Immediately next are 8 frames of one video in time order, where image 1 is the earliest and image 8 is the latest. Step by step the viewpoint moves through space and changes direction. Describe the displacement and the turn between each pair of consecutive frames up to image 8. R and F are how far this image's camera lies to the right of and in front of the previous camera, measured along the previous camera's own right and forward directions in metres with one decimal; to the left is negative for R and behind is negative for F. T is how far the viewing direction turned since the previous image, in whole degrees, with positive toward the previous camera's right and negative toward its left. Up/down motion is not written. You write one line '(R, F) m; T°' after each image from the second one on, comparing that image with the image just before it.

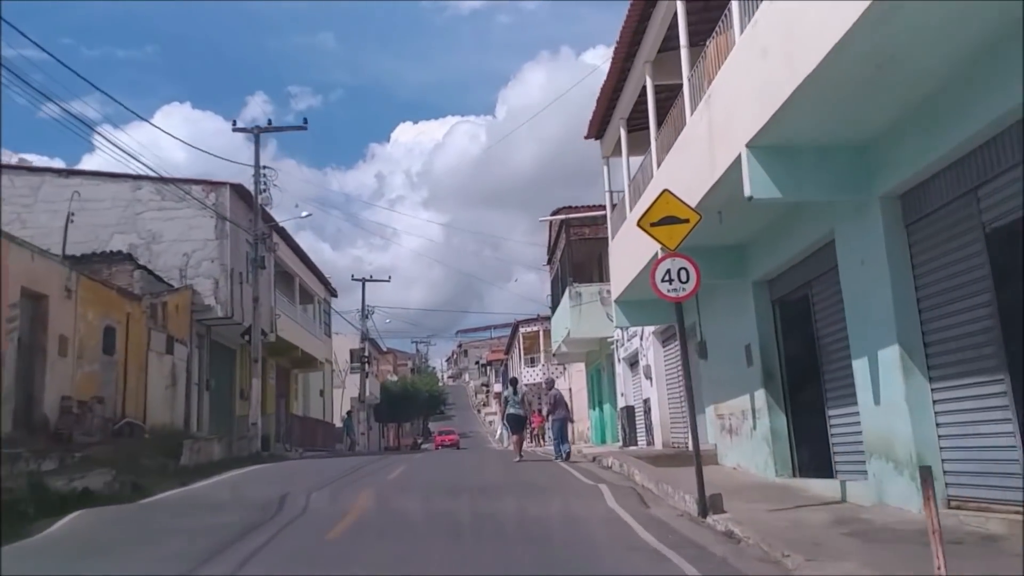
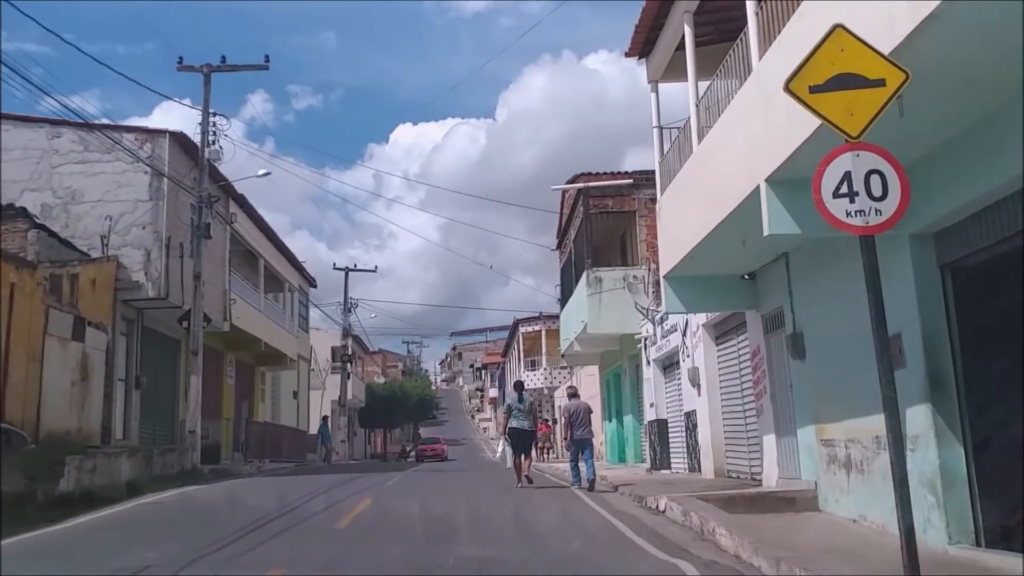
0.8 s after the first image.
(-0.2, +5.1) m; 0°
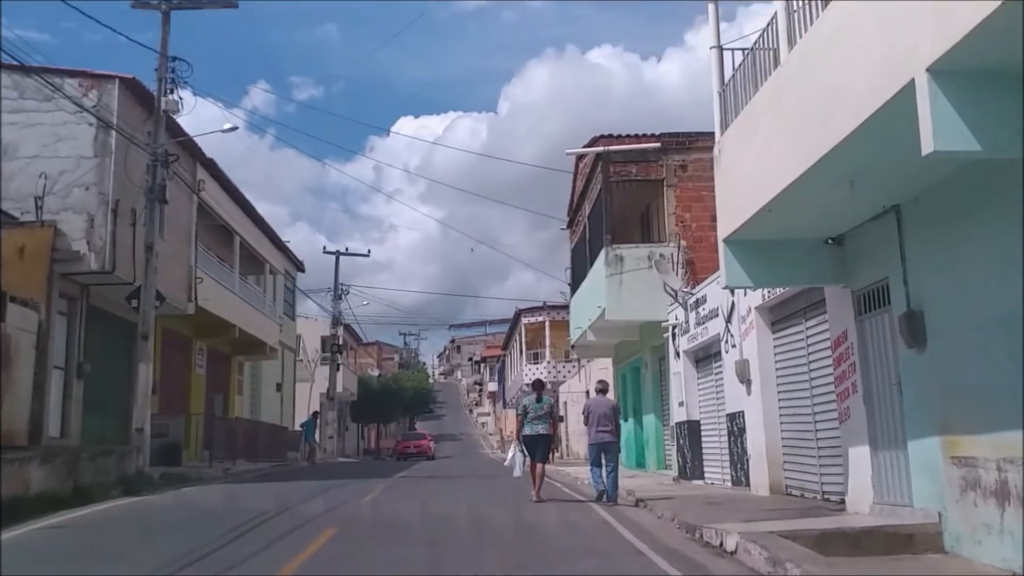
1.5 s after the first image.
(-0.2, +3.1) m; 0°
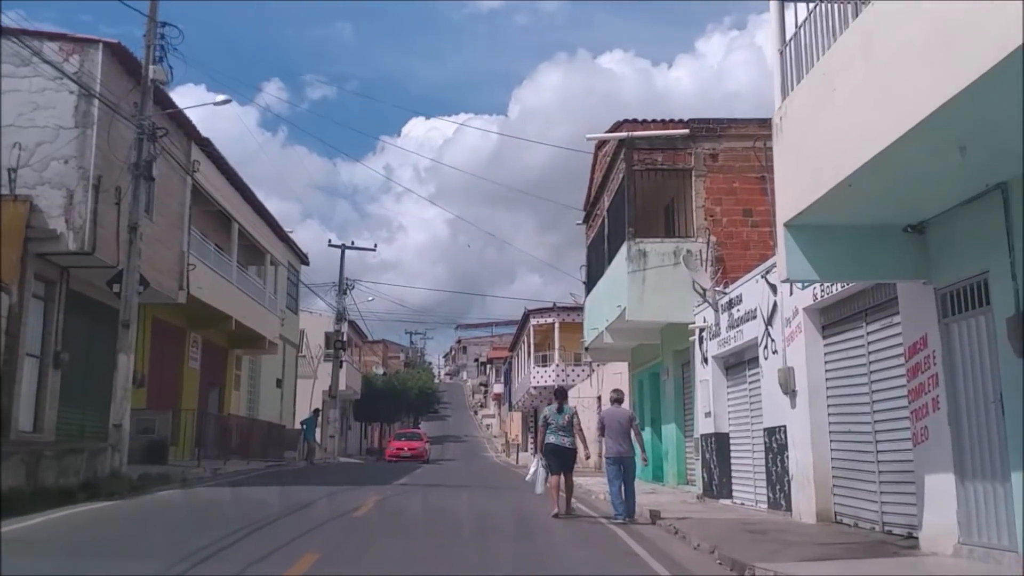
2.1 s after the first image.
(-0.1, +1.5) m; -1°
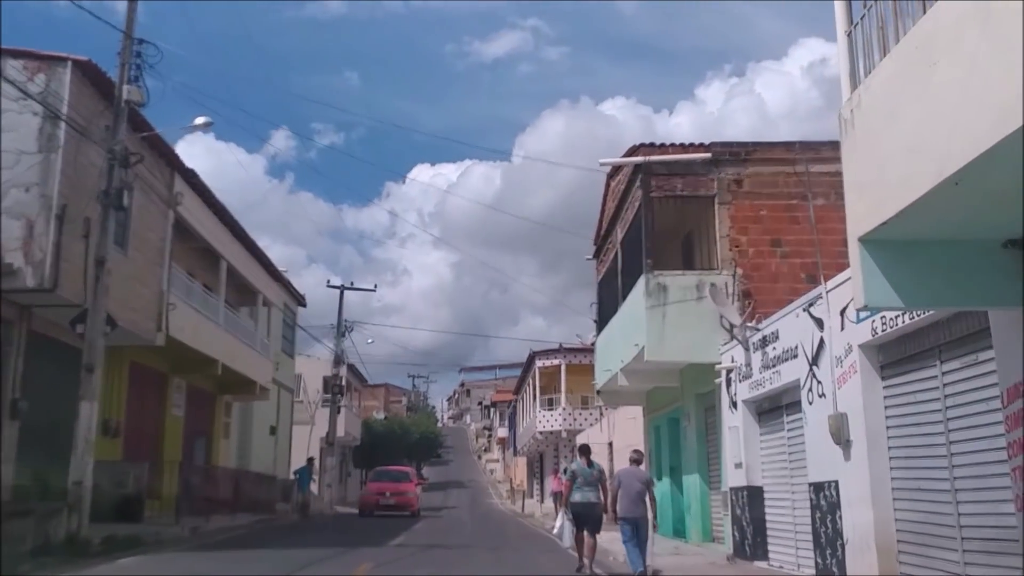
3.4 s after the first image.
(-0.1, +1.6) m; 0°
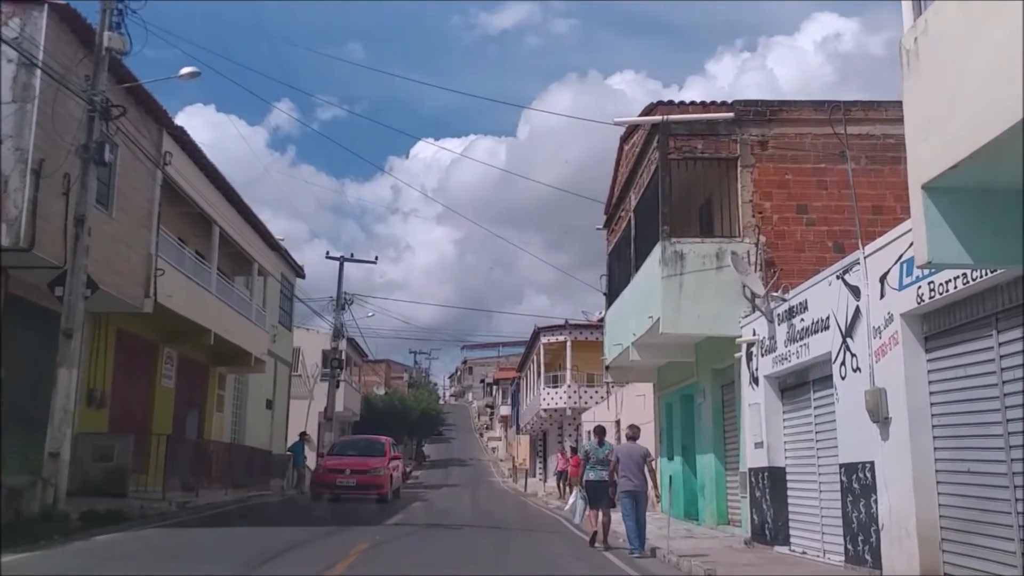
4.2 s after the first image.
(-0.1, +1.0) m; 0°
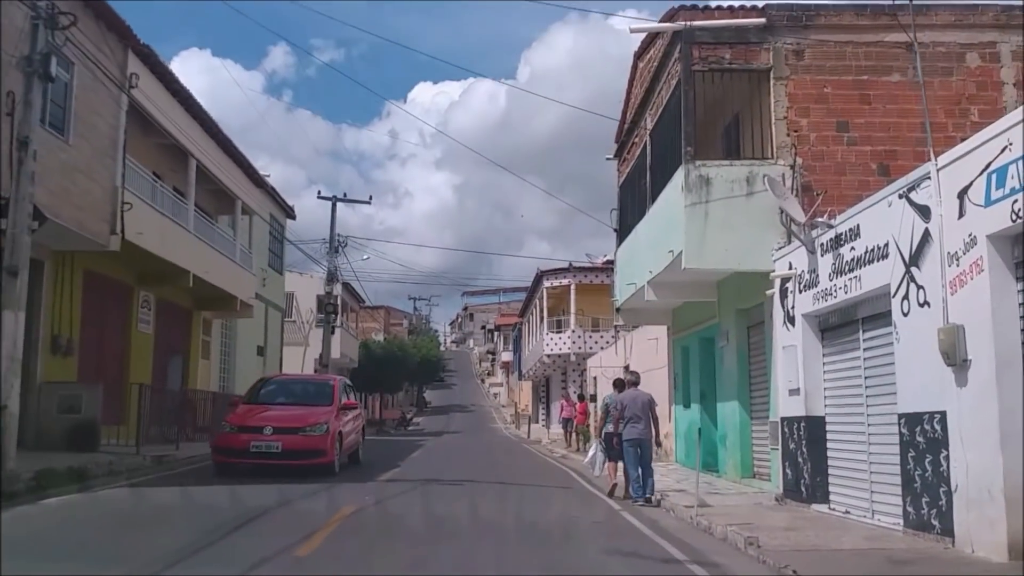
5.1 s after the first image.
(-0.1, +1.6) m; 0°
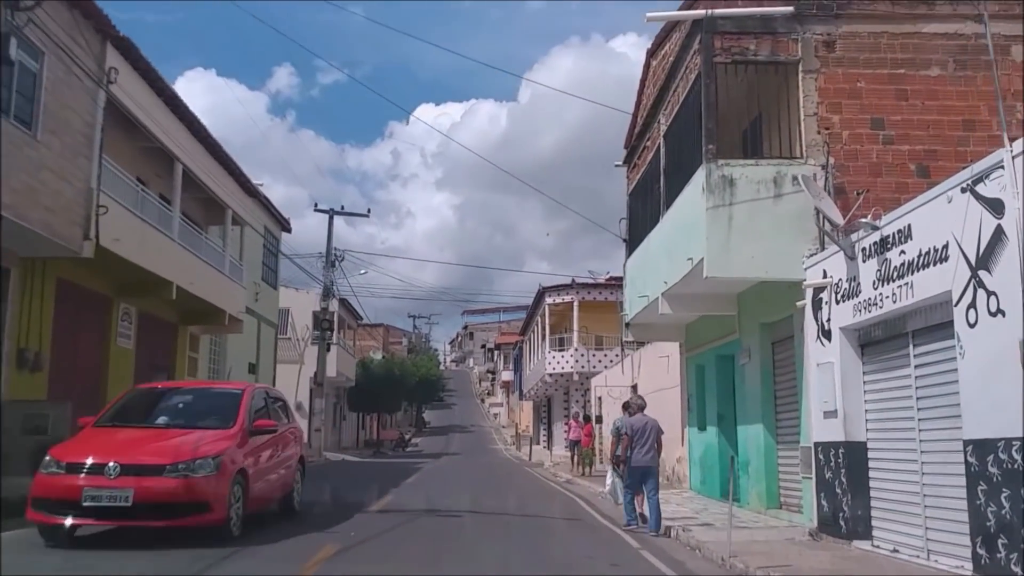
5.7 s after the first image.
(-0.1, +1.2) m; 0°
